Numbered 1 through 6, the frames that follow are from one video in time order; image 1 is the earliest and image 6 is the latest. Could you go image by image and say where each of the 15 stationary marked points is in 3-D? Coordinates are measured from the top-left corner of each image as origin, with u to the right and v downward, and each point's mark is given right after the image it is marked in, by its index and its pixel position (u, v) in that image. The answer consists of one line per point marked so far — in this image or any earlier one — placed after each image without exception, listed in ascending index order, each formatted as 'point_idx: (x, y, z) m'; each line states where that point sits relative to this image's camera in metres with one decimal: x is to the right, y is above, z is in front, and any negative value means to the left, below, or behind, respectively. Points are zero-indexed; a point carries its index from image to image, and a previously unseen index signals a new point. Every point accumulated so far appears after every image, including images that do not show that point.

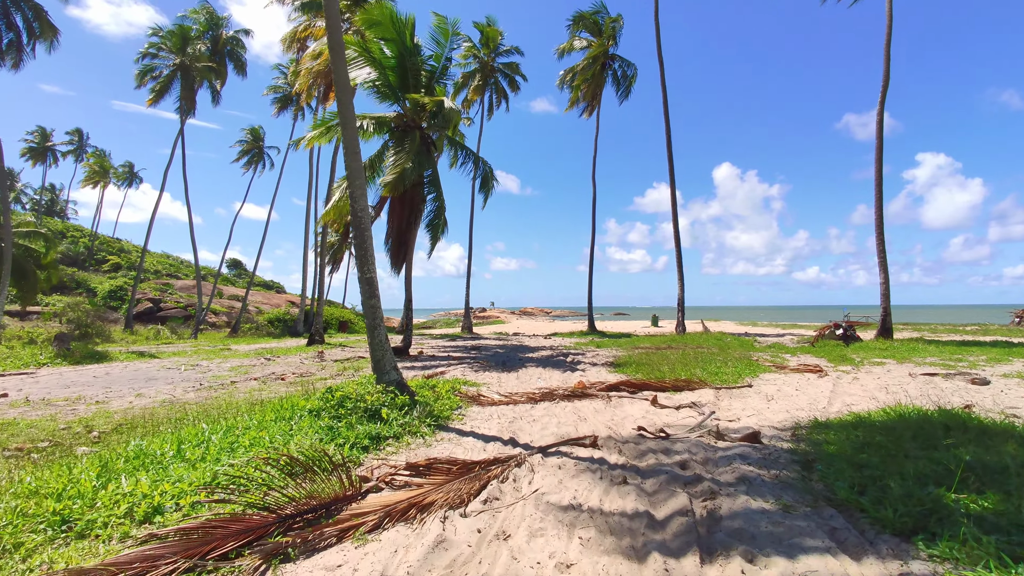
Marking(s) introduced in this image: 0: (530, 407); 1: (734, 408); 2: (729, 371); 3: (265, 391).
0: (+0.2, -1.3, +6.3) m
1: (+2.4, -1.3, +6.1) m
2: (+3.3, -1.3, +8.6) m
3: (-3.5, -1.5, +8.0) m
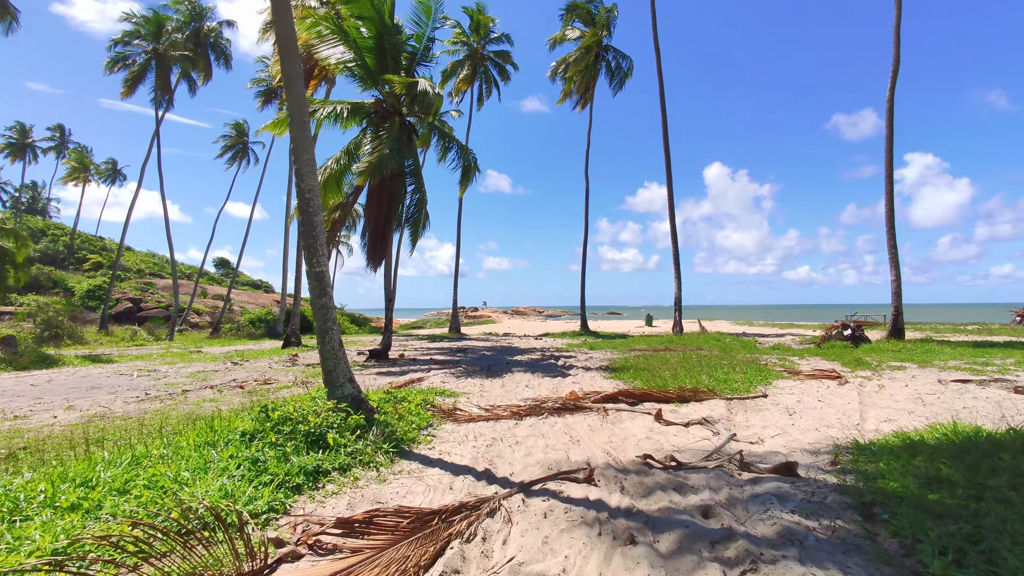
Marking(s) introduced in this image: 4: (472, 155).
0: (0.0, -1.3, +5.3) m
1: (+2.2, -1.3, +5.1) m
2: (+3.1, -1.2, +7.7) m
3: (-3.7, -1.4, +7.0) m
4: (-1.0, +3.4, +14.4) m
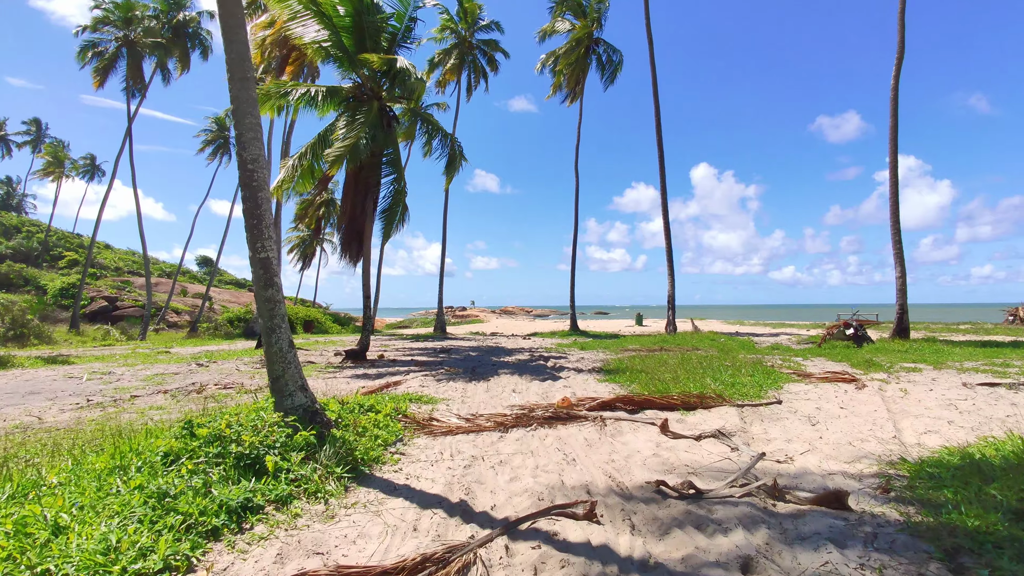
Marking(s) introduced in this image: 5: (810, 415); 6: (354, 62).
0: (-0.1, -1.2, +4.6) m
1: (+2.1, -1.2, +4.4) m
2: (+2.9, -1.1, +7.0) m
3: (-3.8, -1.4, +6.2) m
4: (-1.3, +3.5, +13.6) m
5: (+2.8, -1.2, +5.3) m
6: (-3.2, +4.6, +11.6) m
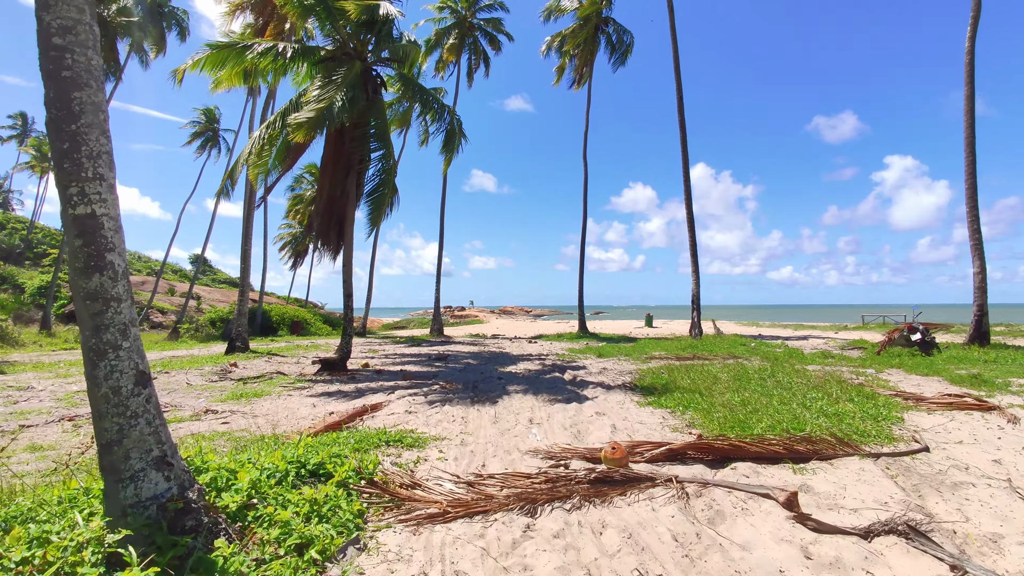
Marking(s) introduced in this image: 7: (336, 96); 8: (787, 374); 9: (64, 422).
0: (0.0, -1.2, +2.7) m
1: (+2.2, -1.1, +2.6) m
2: (+3.0, -1.1, +5.1) m
3: (-3.7, -1.3, +4.3) m
4: (-1.1, +3.5, +11.7) m
5: (+3.0, -1.1, +3.4) m
6: (-3.1, +4.7, +9.7) m
7: (-2.8, +3.0, +8.9) m
8: (+3.7, -1.2, +7.6) m
9: (-4.7, -1.4, +6.0) m
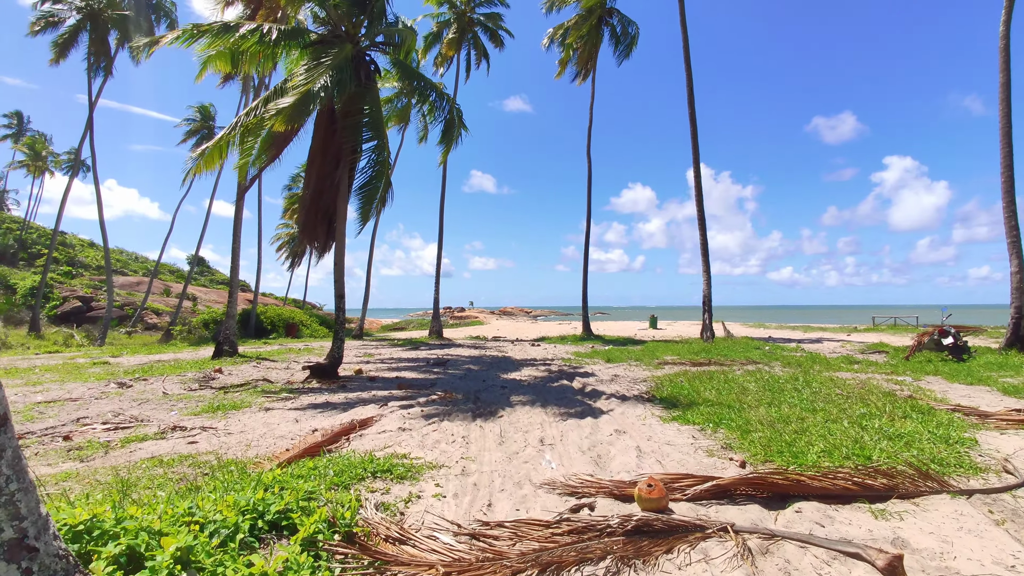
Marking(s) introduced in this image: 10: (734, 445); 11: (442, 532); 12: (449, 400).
0: (+0.1, -1.2, +2.0) m
1: (+2.3, -1.1, +1.9) m
2: (+3.1, -1.1, +4.4) m
3: (-3.6, -1.3, +3.6) m
4: (-1.1, +3.5, +11.1) m
5: (+3.0, -1.1, +2.7) m
6: (-3.0, +4.7, +9.0) m
7: (-2.7, +3.0, +8.2) m
8: (+3.8, -1.2, +6.9) m
9: (-4.6, -1.4, +5.3) m
10: (+1.7, -1.2, +4.4) m
11: (-0.3, -1.2, +2.7) m
12: (-0.8, -1.3, +6.7) m
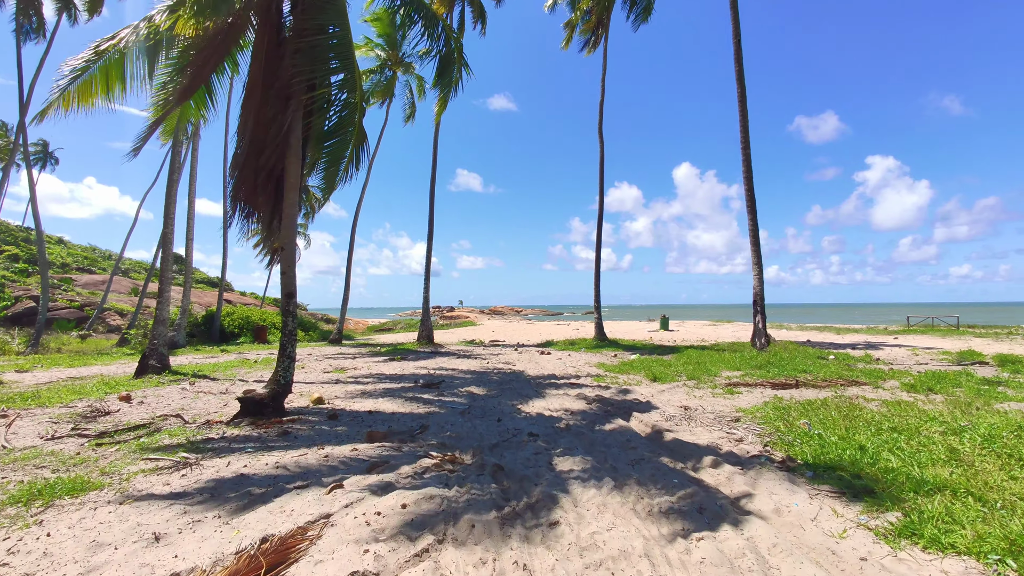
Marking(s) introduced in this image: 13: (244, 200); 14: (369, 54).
0: (+0.5, -1.1, -0.8) m
1: (+2.7, -1.1, -0.8) m
2: (+3.5, -1.0, +1.8) m
3: (-3.2, -1.3, +0.8) m
4: (-0.9, +3.6, +8.3) m
5: (+3.4, -1.1, 0.0) m
6: (-2.8, +4.7, +6.2) m
7: (-2.4, +3.1, +5.4) m
8: (+4.1, -1.1, +4.3) m
9: (-4.3, -1.4, +2.4) m
10: (+2.1, -1.1, +1.7) m
11: (+0.1, -1.1, 0.0) m
12: (-0.4, -1.3, +3.9) m
13: (-3.4, +1.1, +7.2) m
14: (-4.1, +6.7, +16.0) m
